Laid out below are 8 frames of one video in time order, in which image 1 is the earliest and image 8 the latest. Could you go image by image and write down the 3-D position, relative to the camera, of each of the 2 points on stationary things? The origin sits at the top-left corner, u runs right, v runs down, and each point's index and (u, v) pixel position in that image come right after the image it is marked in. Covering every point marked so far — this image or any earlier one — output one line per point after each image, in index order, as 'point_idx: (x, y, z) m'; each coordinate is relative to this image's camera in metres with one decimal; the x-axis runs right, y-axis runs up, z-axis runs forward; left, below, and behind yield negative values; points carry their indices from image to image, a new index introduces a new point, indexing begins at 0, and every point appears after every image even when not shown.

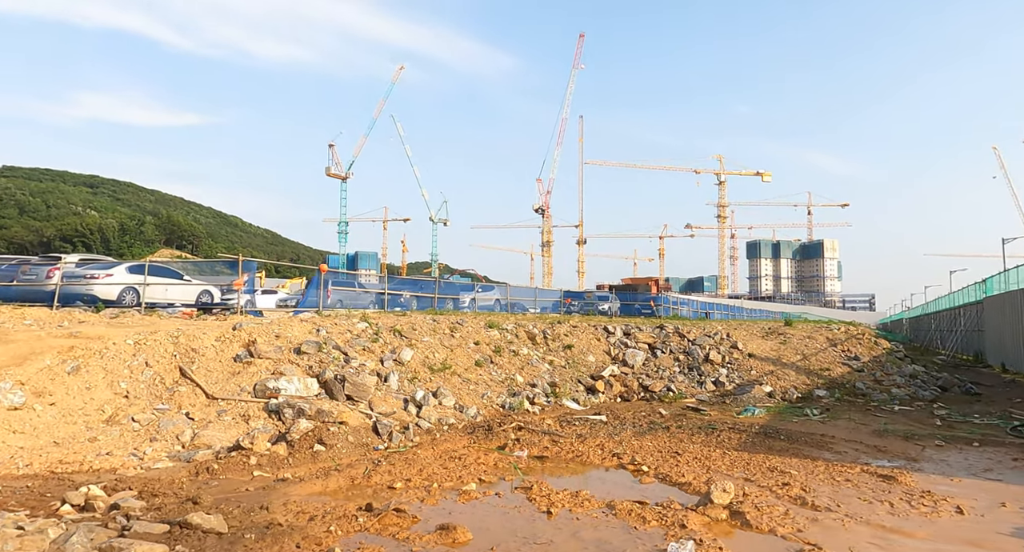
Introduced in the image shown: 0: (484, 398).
0: (-0.5, -2.3, +12.4) m
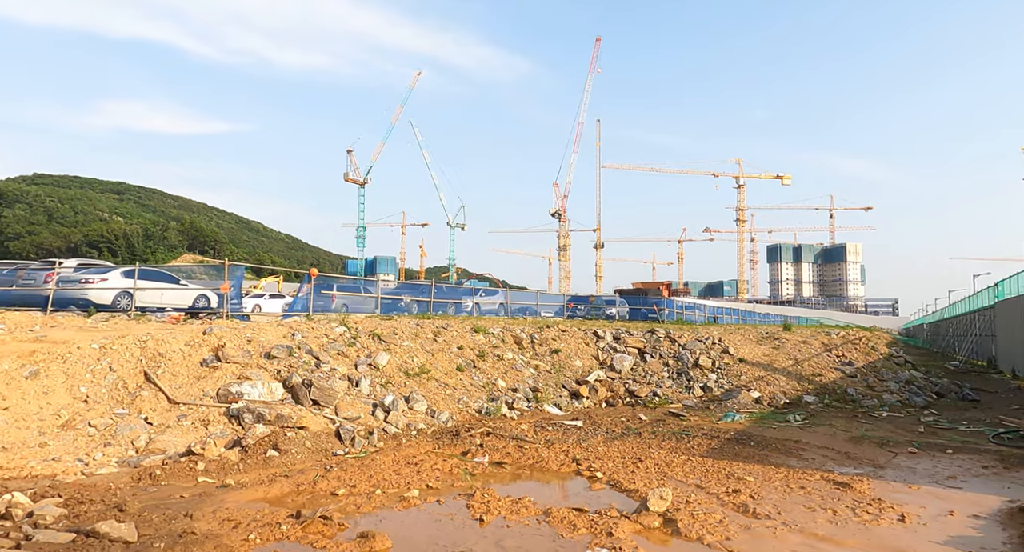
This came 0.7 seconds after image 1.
0: (-1.0, -2.4, +12.3) m
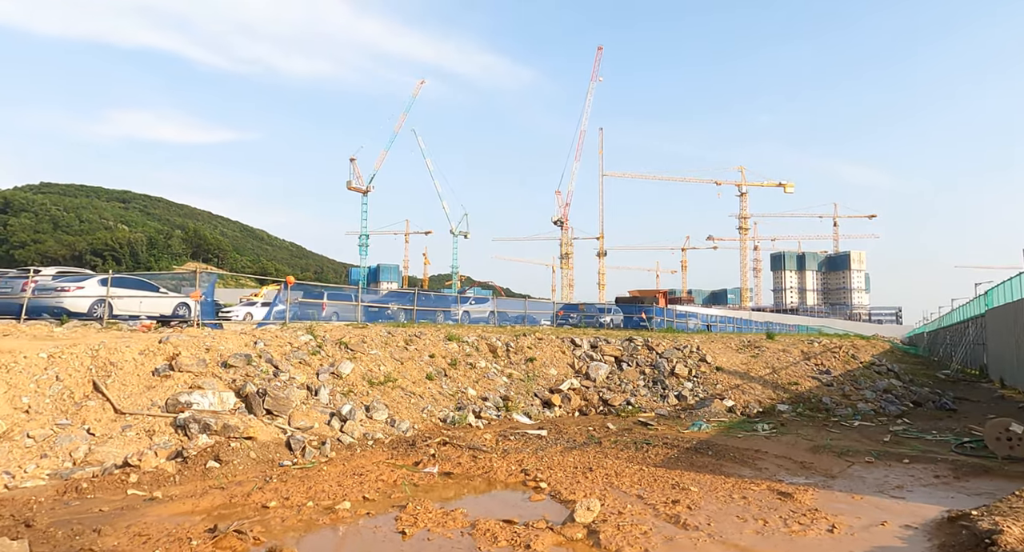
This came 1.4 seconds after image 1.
0: (-1.6, -2.5, +12.1) m
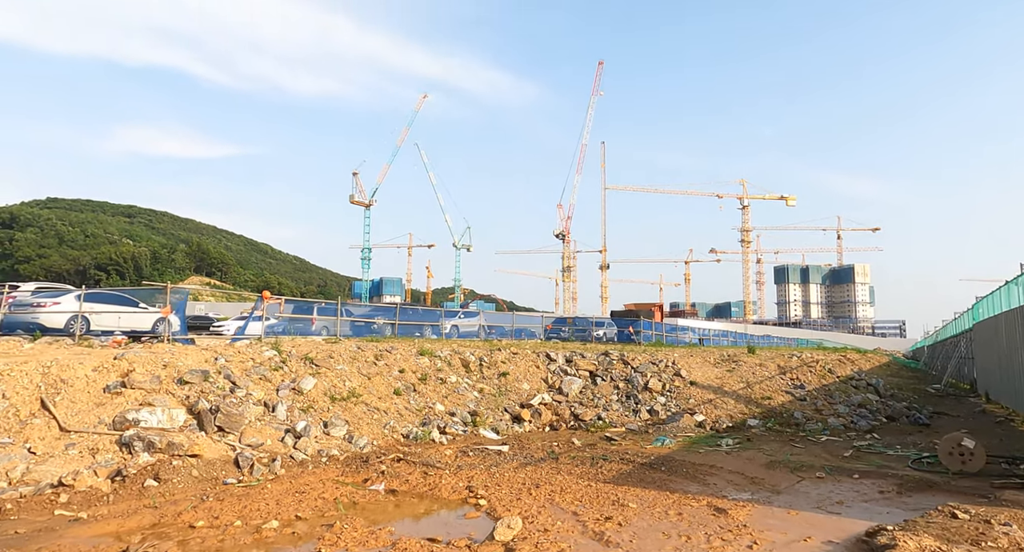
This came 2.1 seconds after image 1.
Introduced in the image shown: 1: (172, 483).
0: (-2.3, -2.8, +12.1) m
1: (-3.8, -2.3, +7.3) m
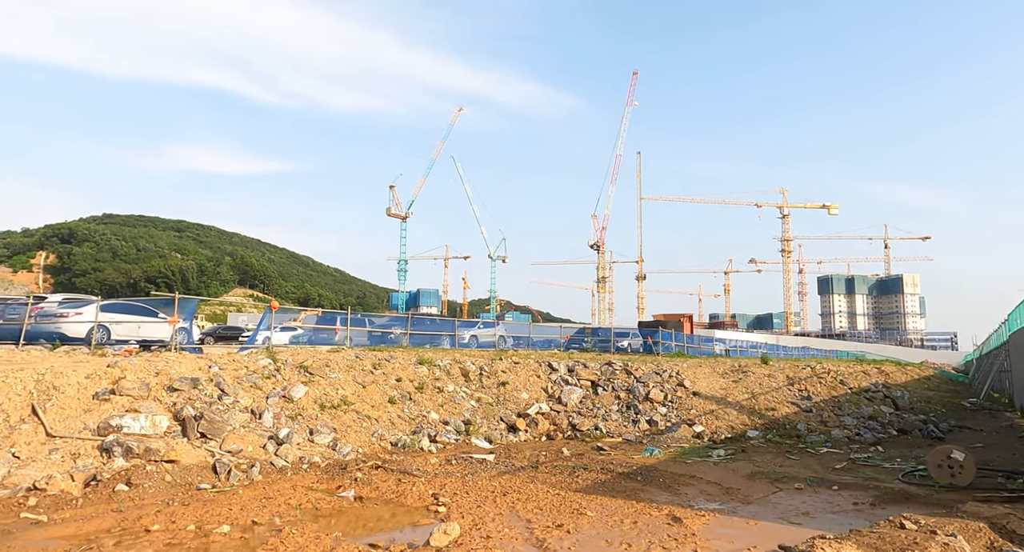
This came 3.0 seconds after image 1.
0: (-2.6, -3.0, +12.2) m
1: (-4.2, -2.4, +7.4) m
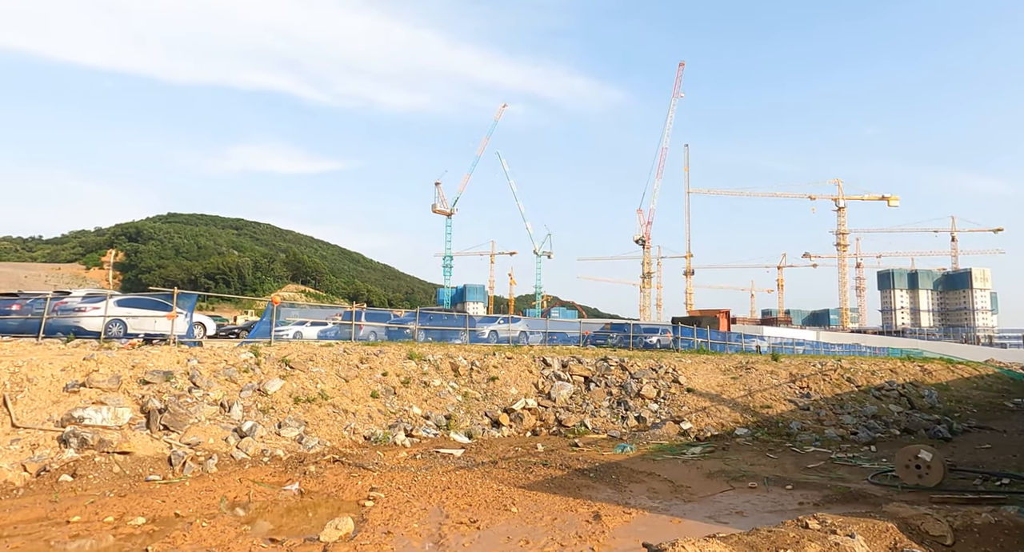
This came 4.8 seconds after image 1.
0: (-3.1, -2.9, +12.3) m
1: (-4.9, -2.3, +7.6) m
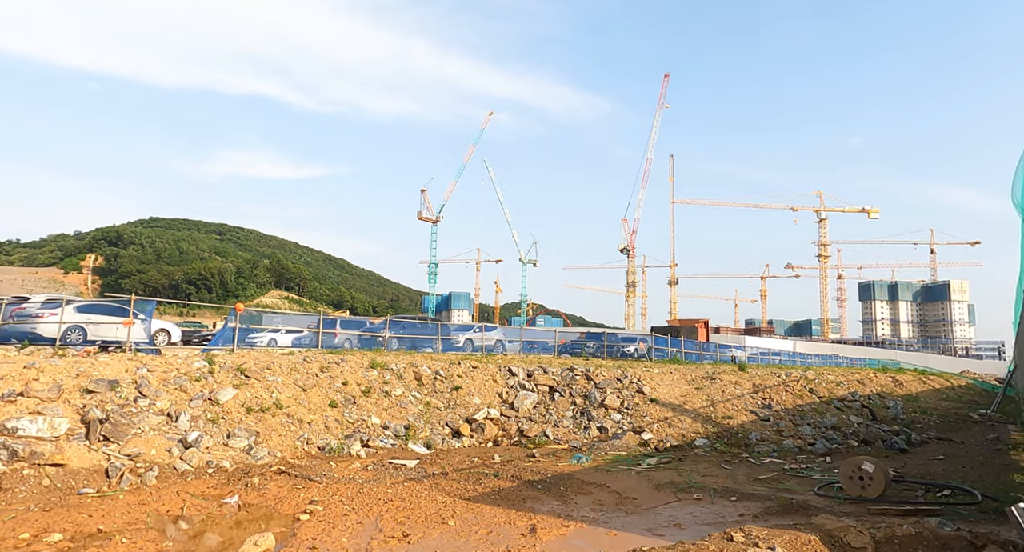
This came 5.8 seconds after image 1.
0: (-3.9, -3.0, +12.1) m
1: (-5.5, -2.4, +7.3) m
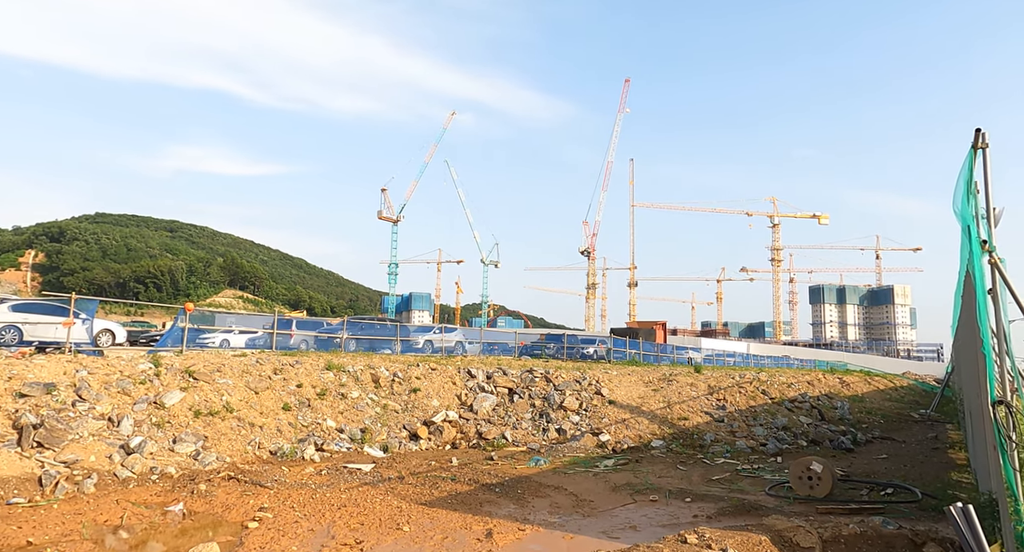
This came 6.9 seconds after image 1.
0: (-4.7, -3.0, +11.7) m
1: (-6.0, -2.4, +6.9) m
